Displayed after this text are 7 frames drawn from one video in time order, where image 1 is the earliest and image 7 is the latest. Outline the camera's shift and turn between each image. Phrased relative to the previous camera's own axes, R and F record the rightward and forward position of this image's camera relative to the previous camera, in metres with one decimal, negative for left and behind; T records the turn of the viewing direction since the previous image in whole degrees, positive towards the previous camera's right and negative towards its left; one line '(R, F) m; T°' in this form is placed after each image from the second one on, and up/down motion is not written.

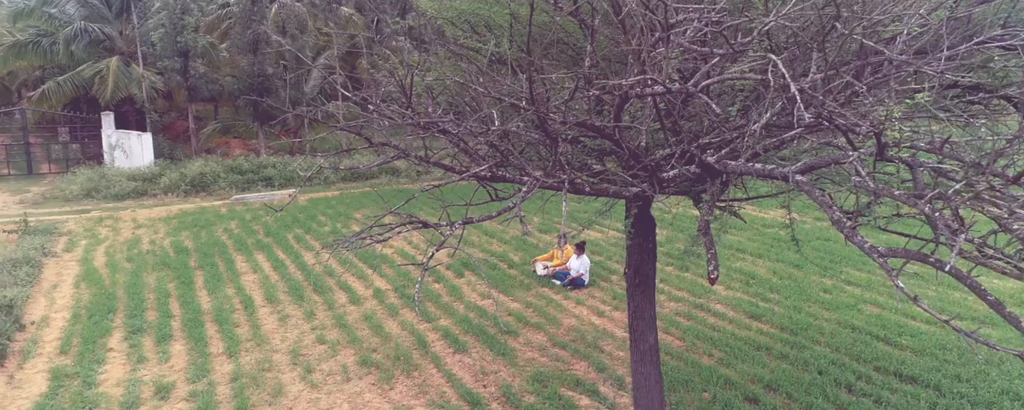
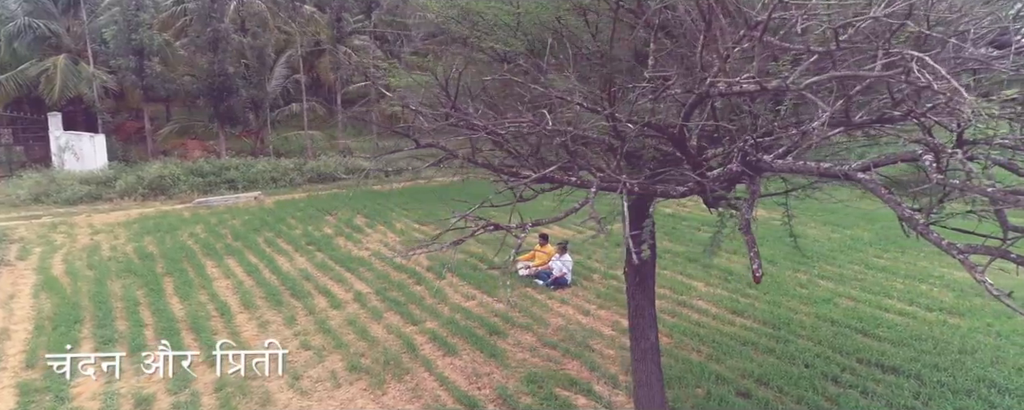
(-0.3, 0.0) m; +3°
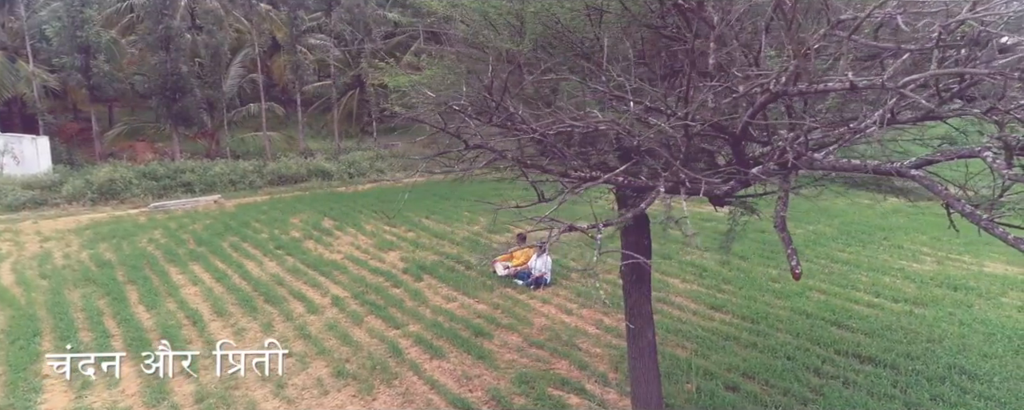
(-0.3, 0.0) m; +4°
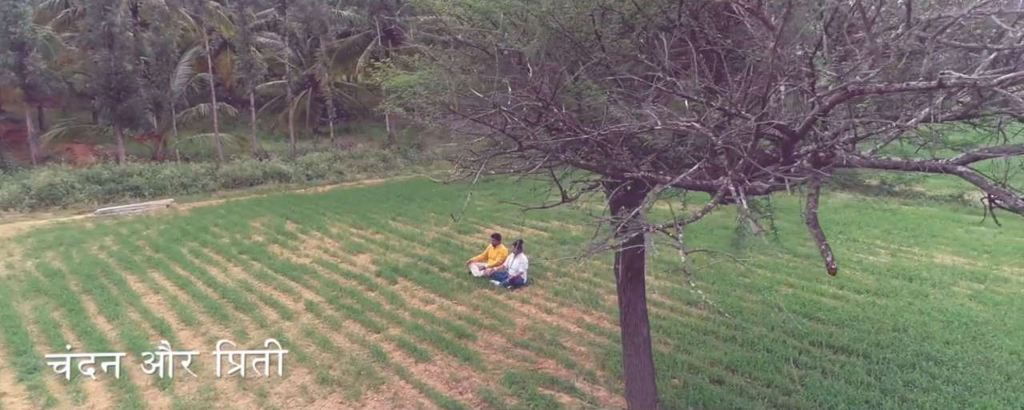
(-0.3, 0.0) m; +4°
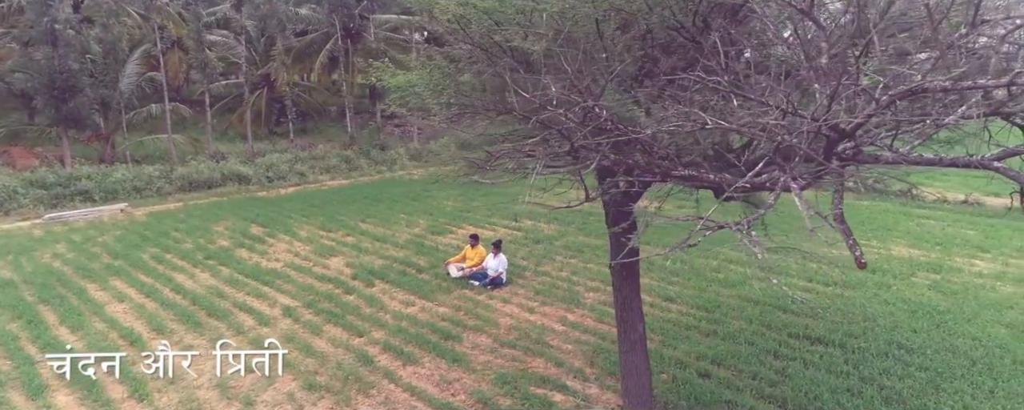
(-0.3, 0.0) m; +4°
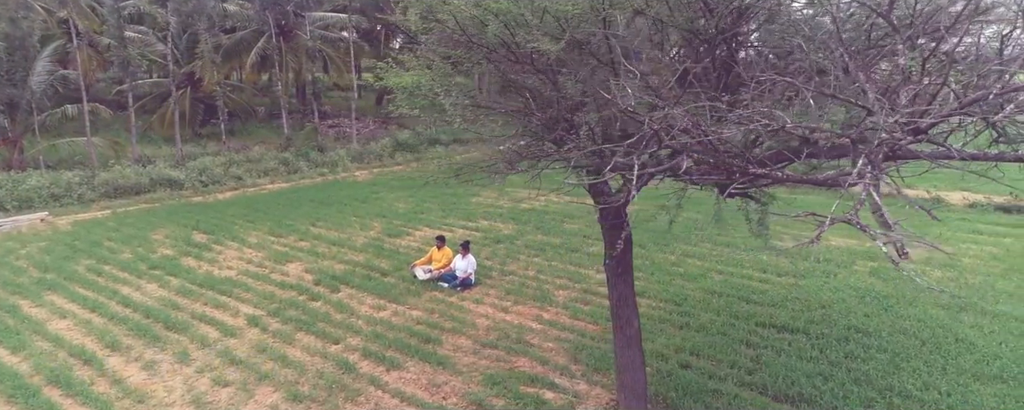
(-0.5, 0.0) m; +6°
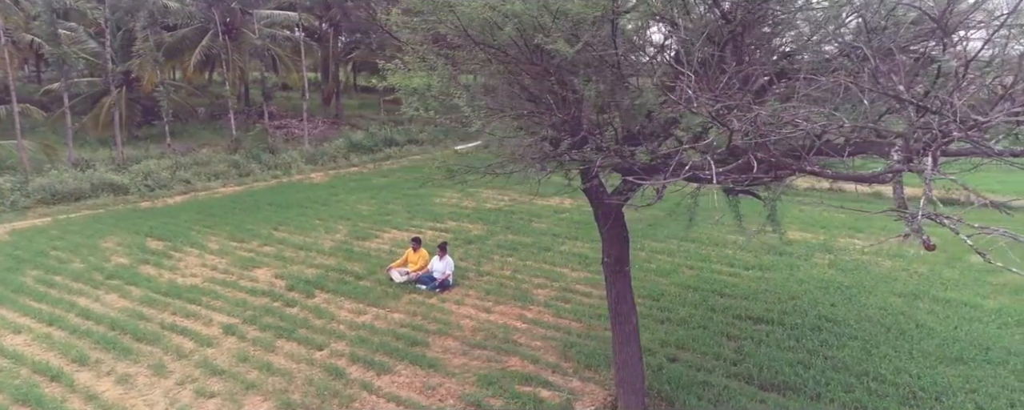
(-0.4, 0.0) m; +5°
